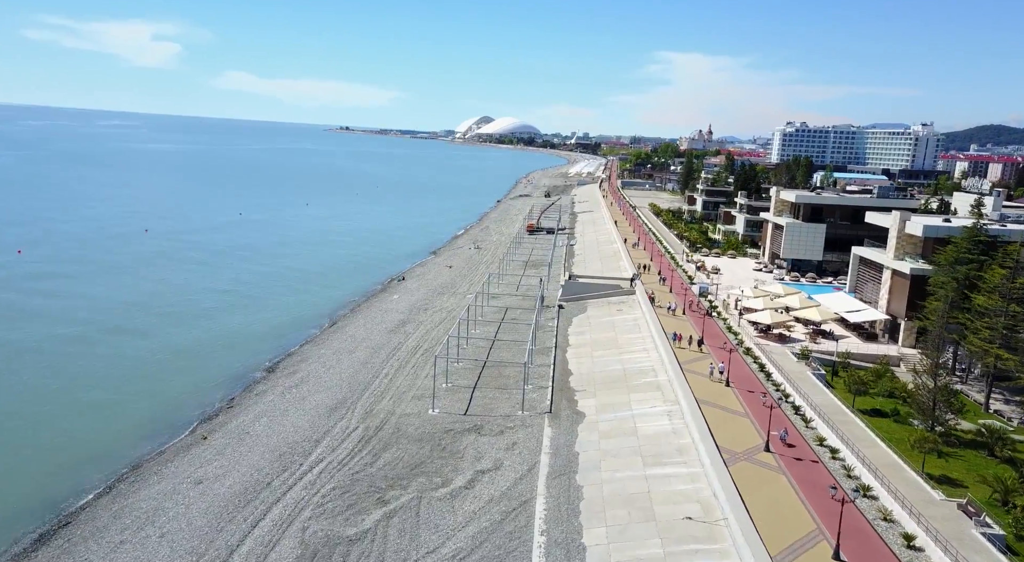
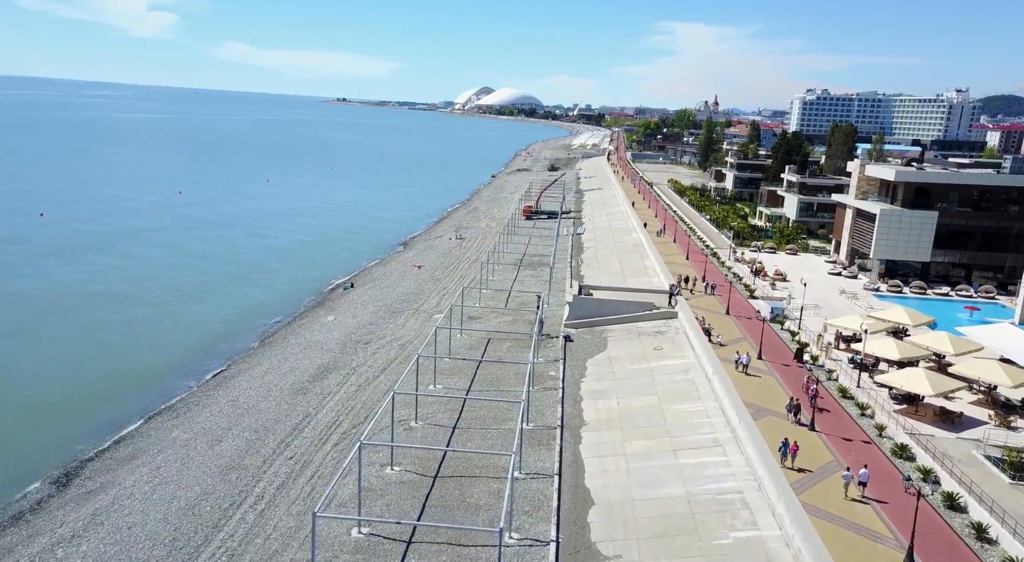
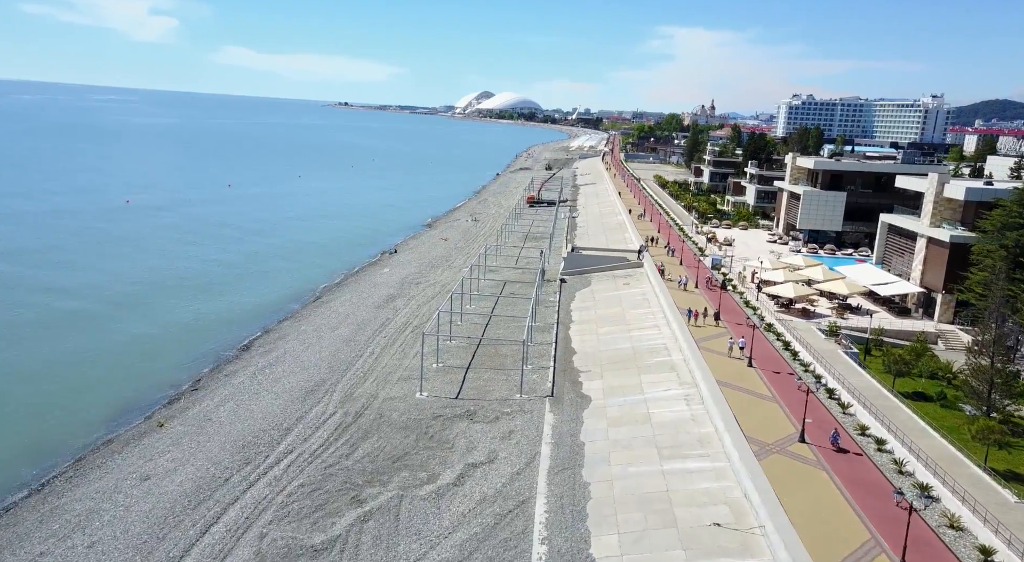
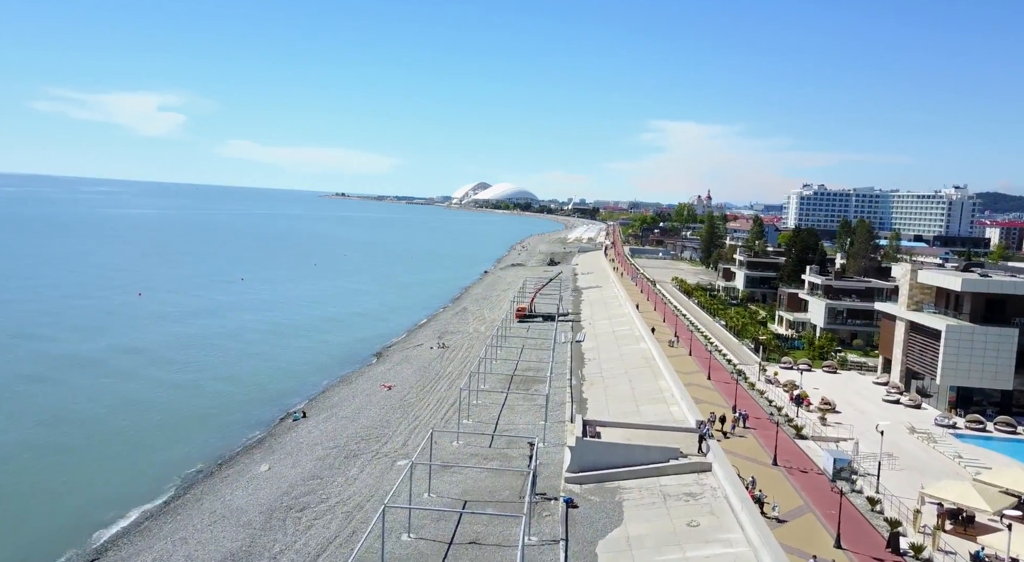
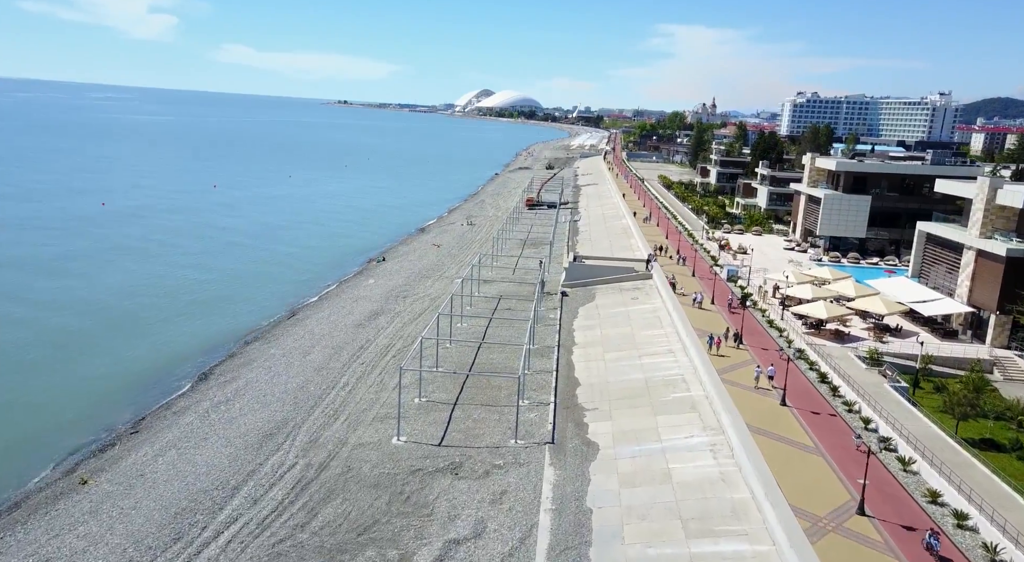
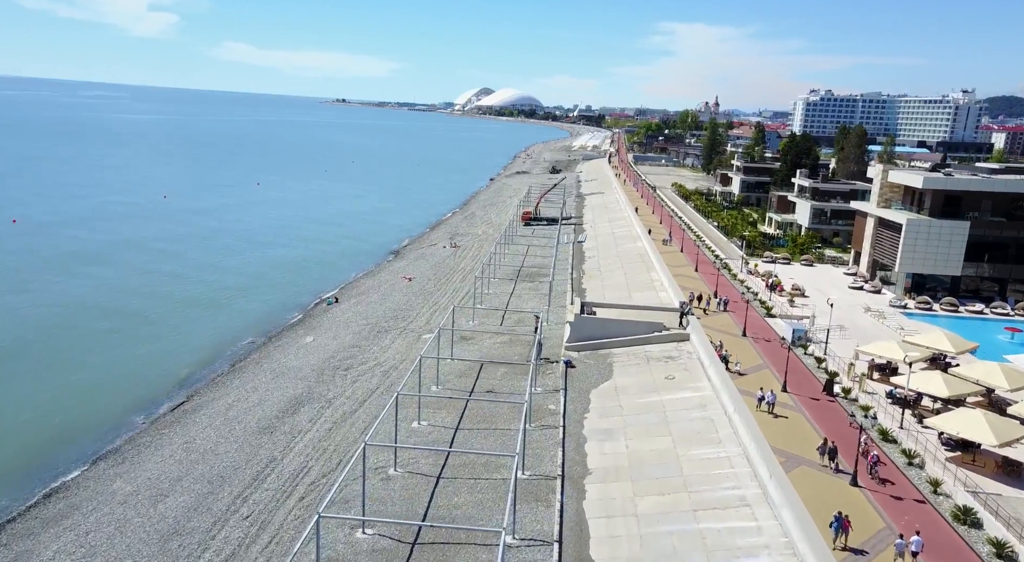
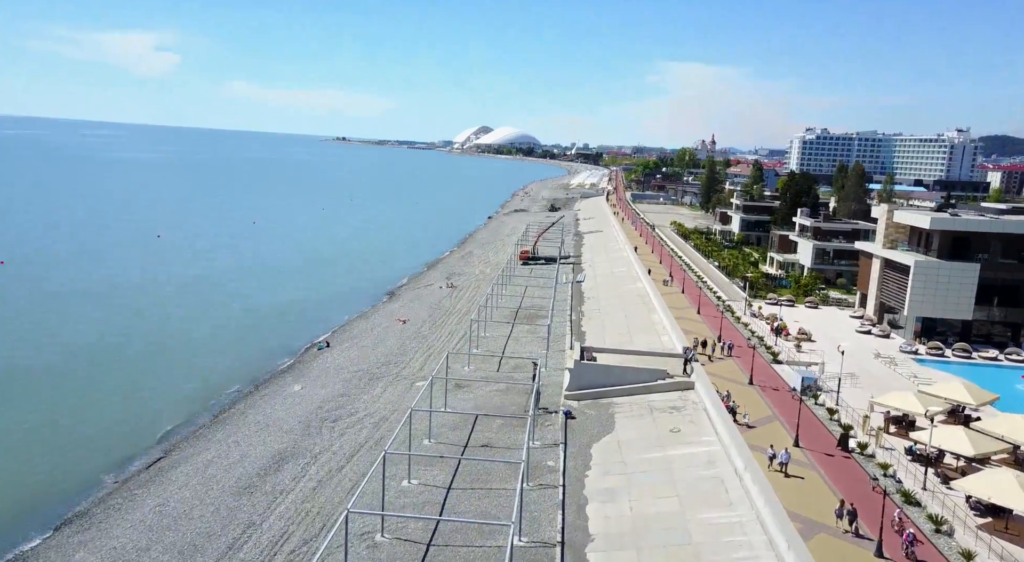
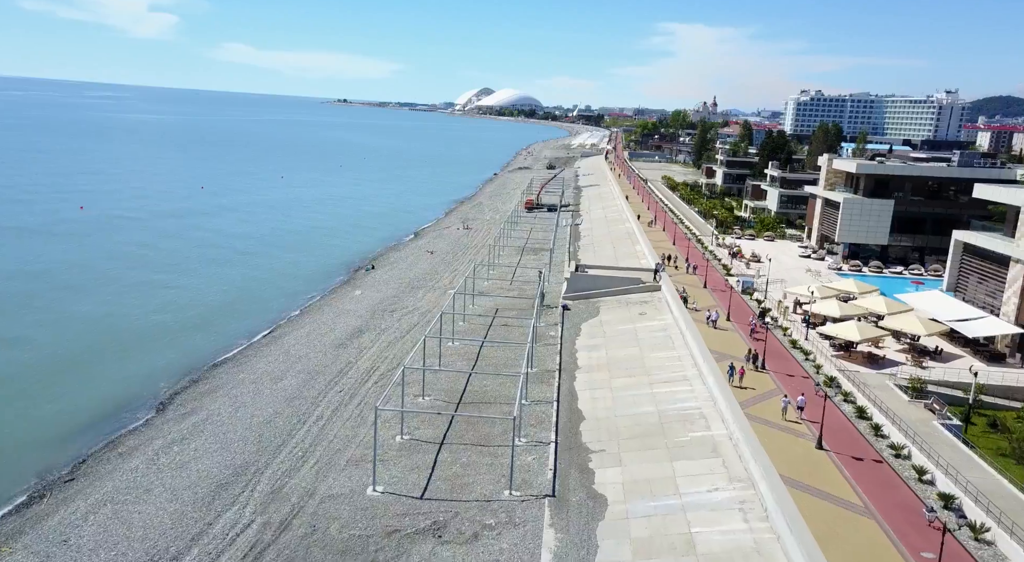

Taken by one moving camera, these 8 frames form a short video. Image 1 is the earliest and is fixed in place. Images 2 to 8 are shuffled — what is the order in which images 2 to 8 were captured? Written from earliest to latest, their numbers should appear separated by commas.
3, 5, 8, 2, 6, 7, 4
